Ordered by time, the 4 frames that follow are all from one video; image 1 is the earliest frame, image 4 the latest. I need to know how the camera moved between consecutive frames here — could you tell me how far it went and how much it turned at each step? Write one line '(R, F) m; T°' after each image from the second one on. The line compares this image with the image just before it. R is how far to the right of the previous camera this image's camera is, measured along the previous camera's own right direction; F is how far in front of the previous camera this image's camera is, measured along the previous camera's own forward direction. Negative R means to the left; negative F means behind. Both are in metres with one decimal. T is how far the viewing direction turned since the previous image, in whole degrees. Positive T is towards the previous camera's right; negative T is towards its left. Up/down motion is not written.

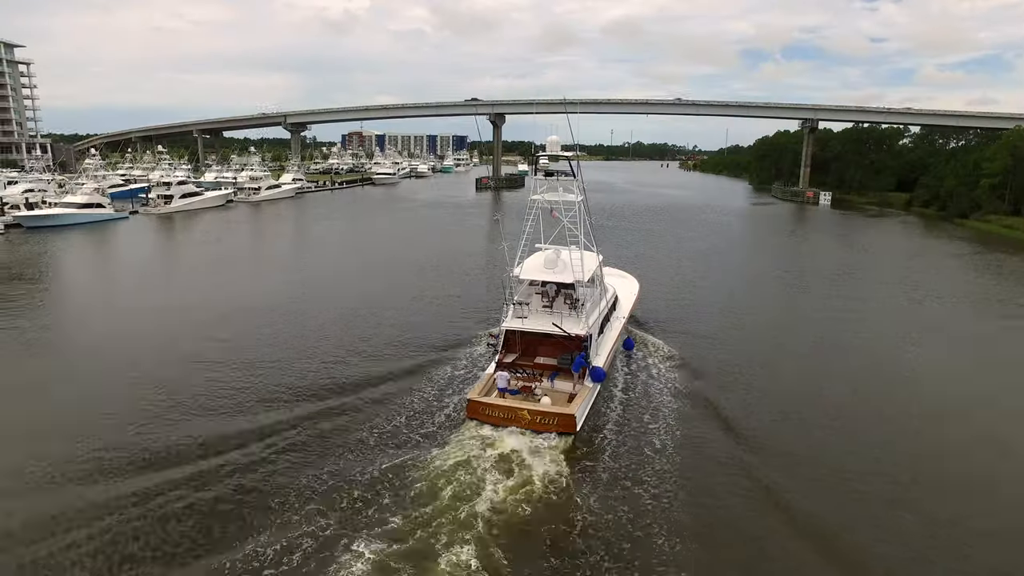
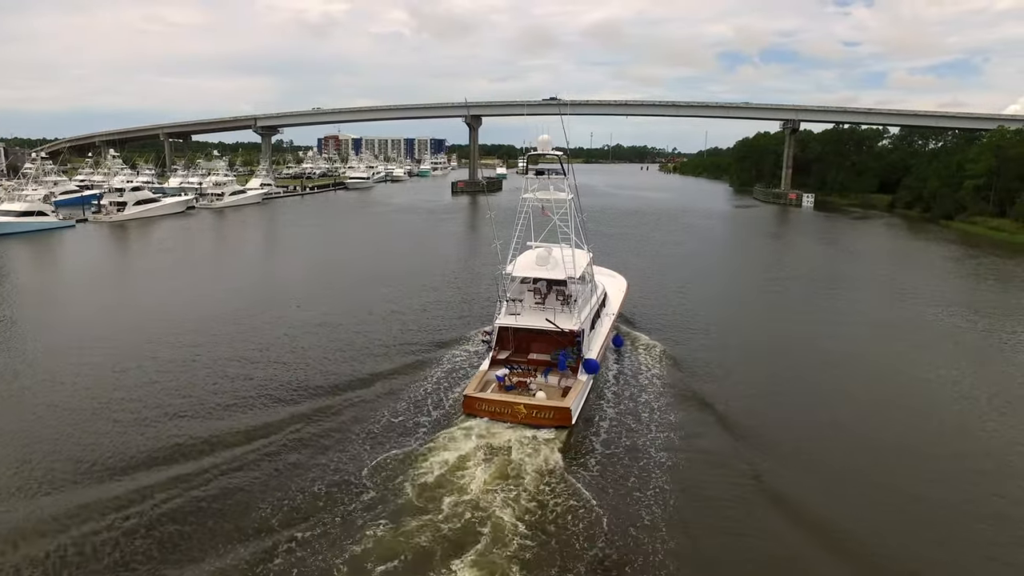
(+0.2, +0.9) m; +2°
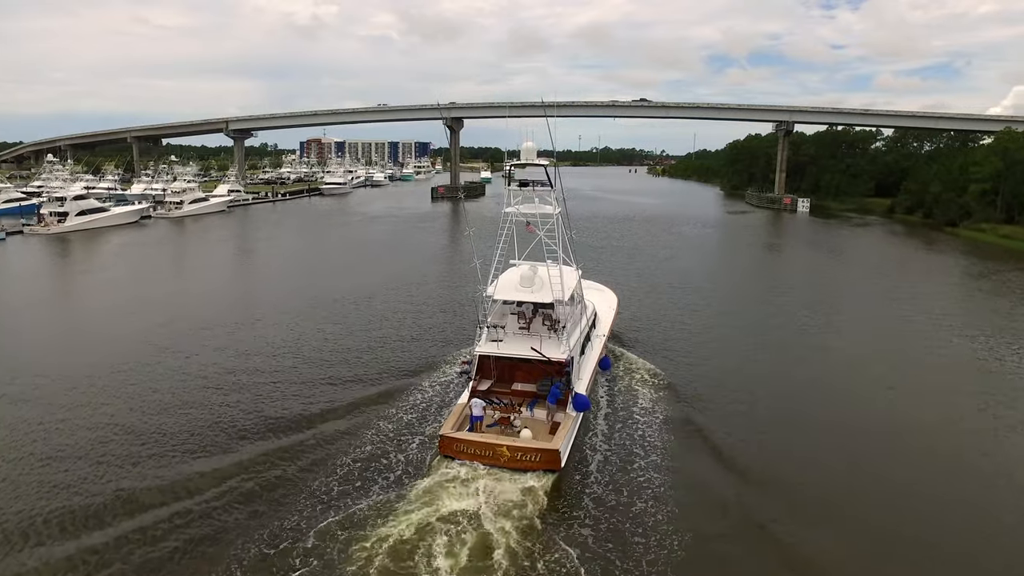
(+0.3, +1.4) m; +1°
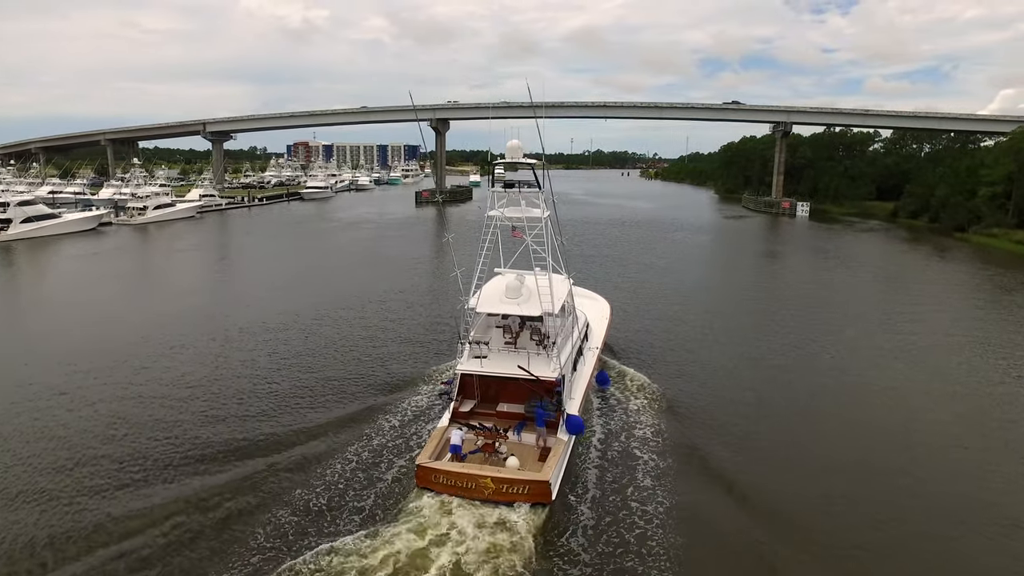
(+0.3, +1.2) m; +1°
